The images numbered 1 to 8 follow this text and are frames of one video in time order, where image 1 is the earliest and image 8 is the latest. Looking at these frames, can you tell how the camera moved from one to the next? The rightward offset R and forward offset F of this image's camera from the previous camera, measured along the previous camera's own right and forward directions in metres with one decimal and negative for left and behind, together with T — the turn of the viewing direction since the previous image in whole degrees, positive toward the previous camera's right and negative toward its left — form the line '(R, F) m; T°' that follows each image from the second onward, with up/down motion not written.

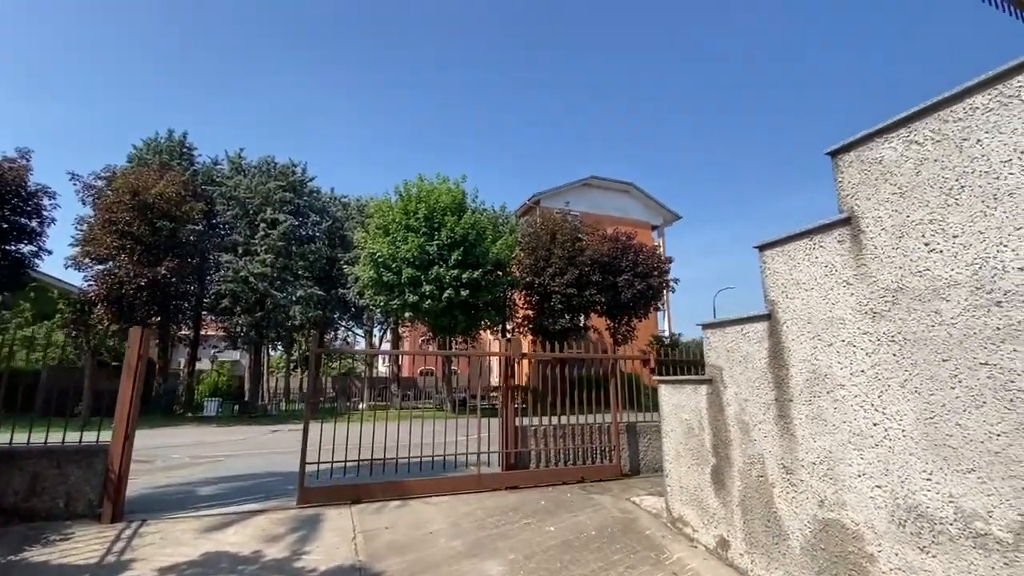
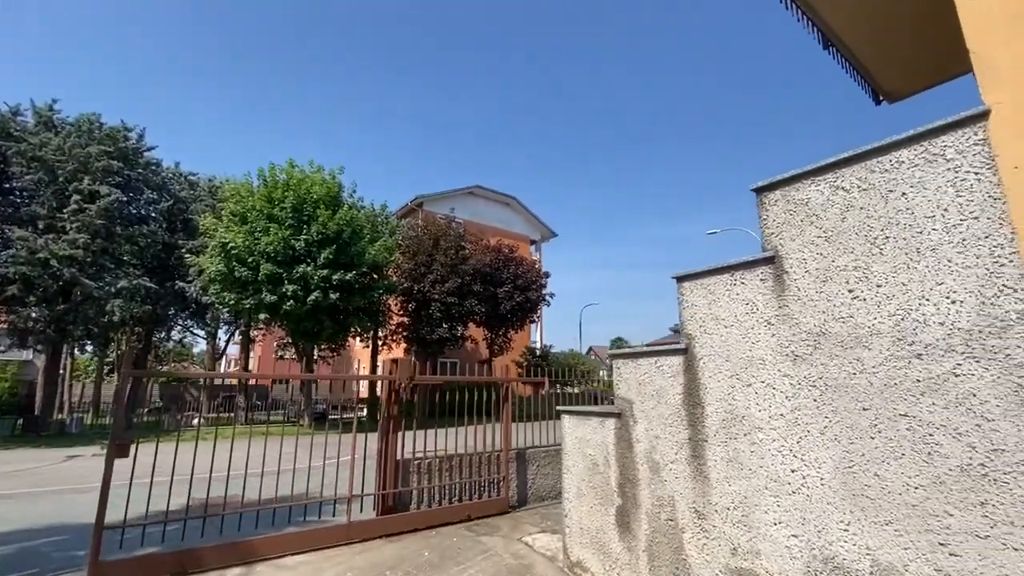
(-0.2, +0.5) m; +15°
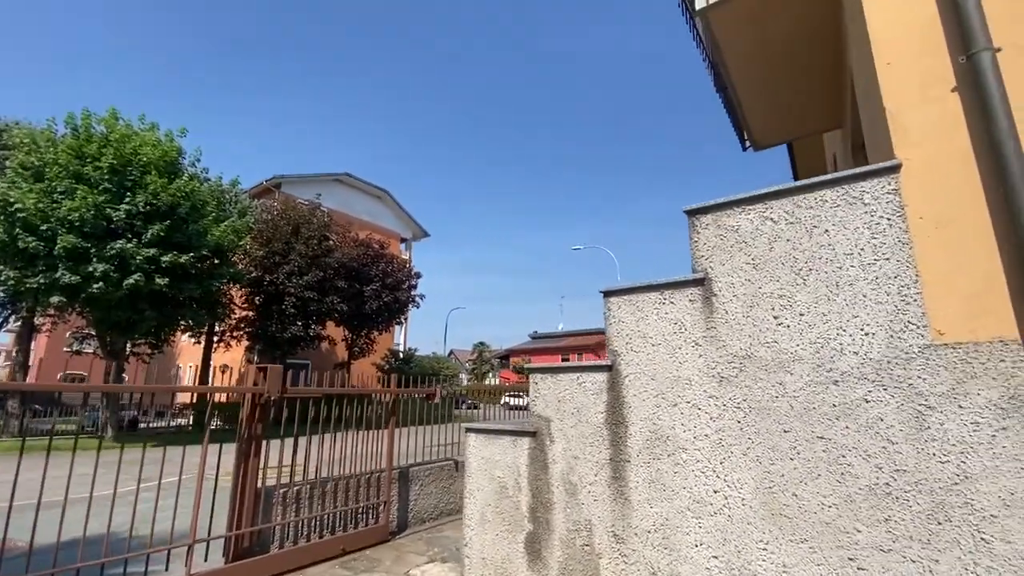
(-0.3, +0.4) m; +17°
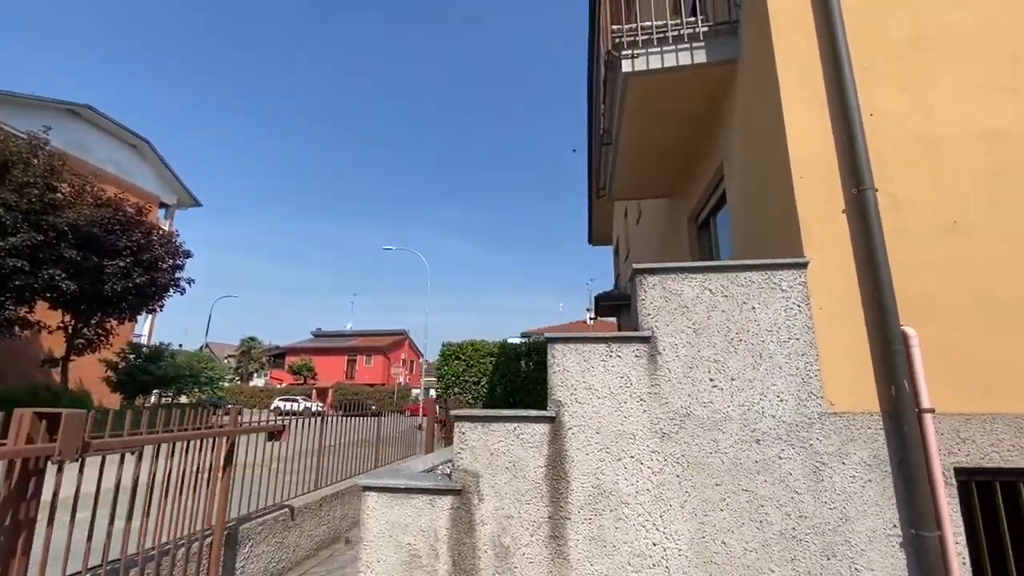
(-0.9, +0.5) m; +26°
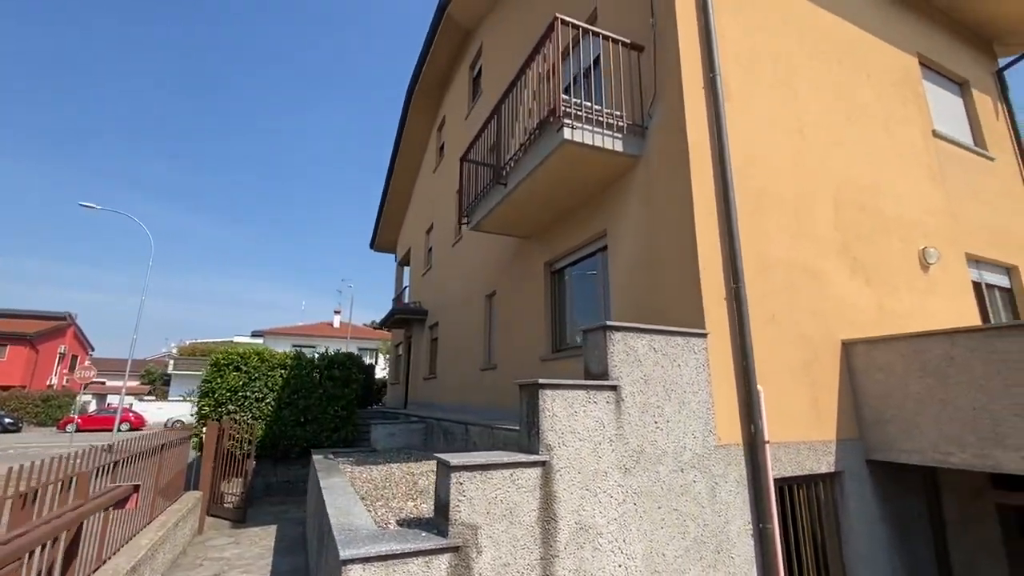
(-1.6, +0.4) m; +32°
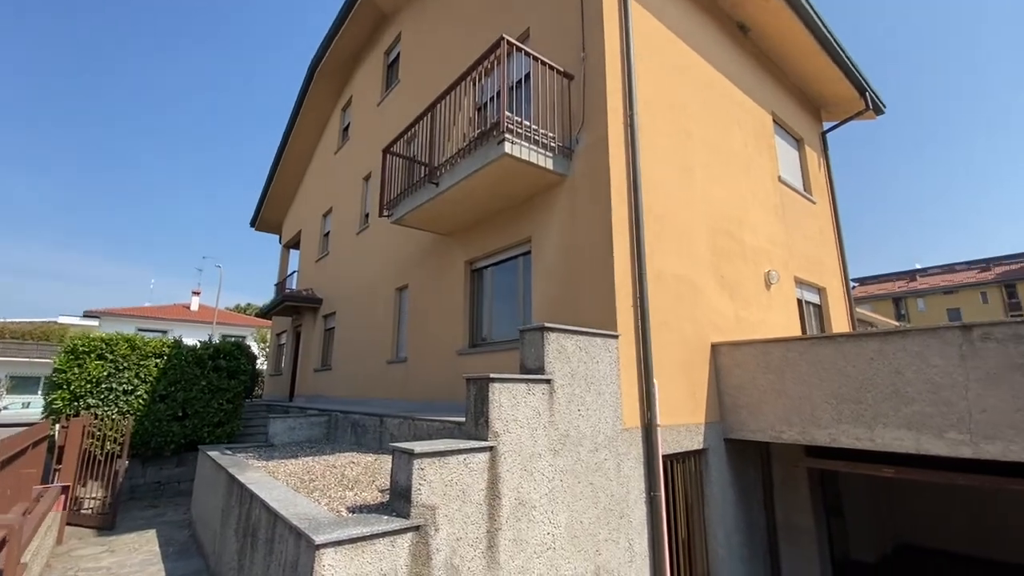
(-0.5, -0.3) m; +14°
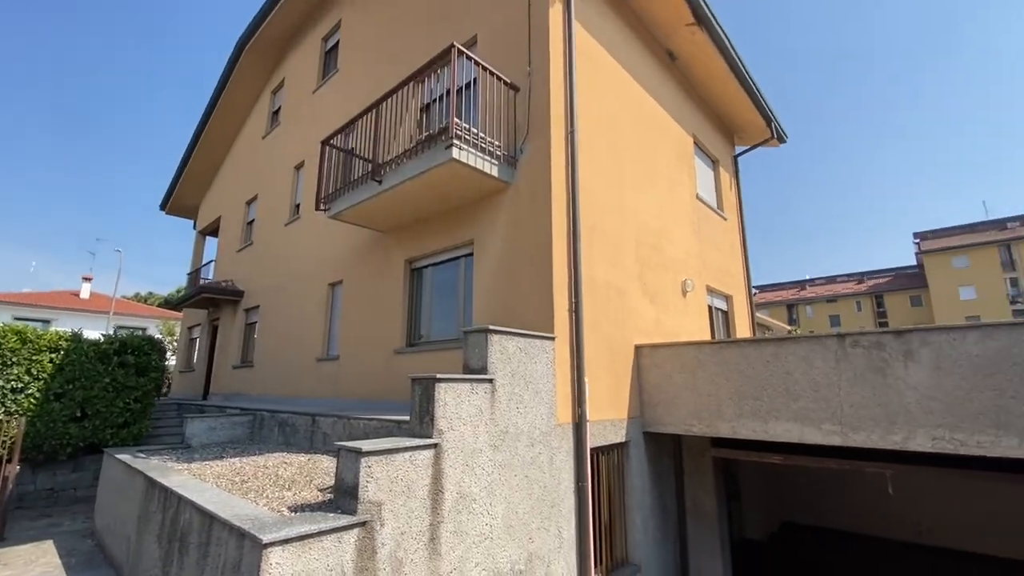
(-0.1, -0.2) m; +9°
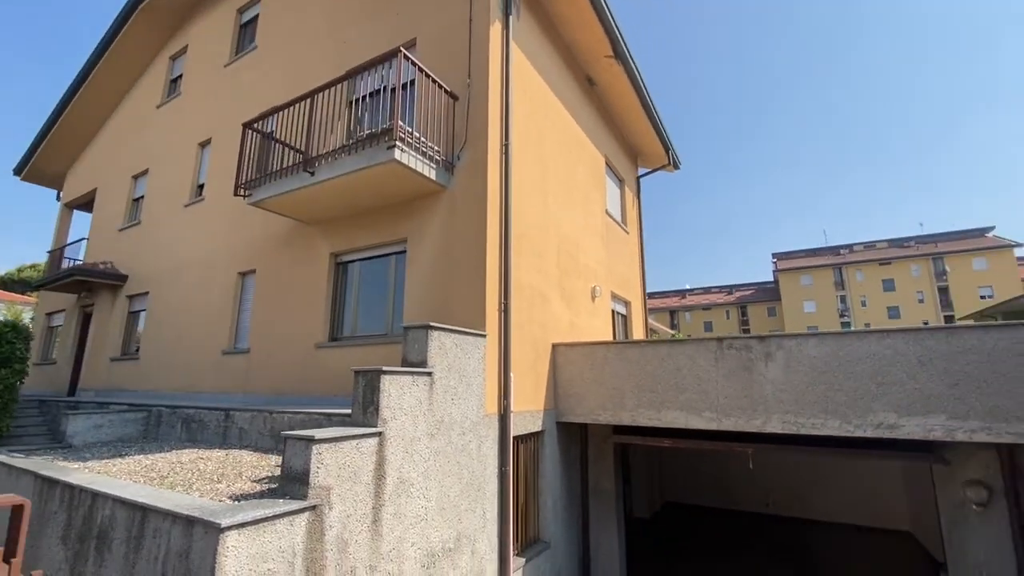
(-0.3, -0.3) m; +12°
